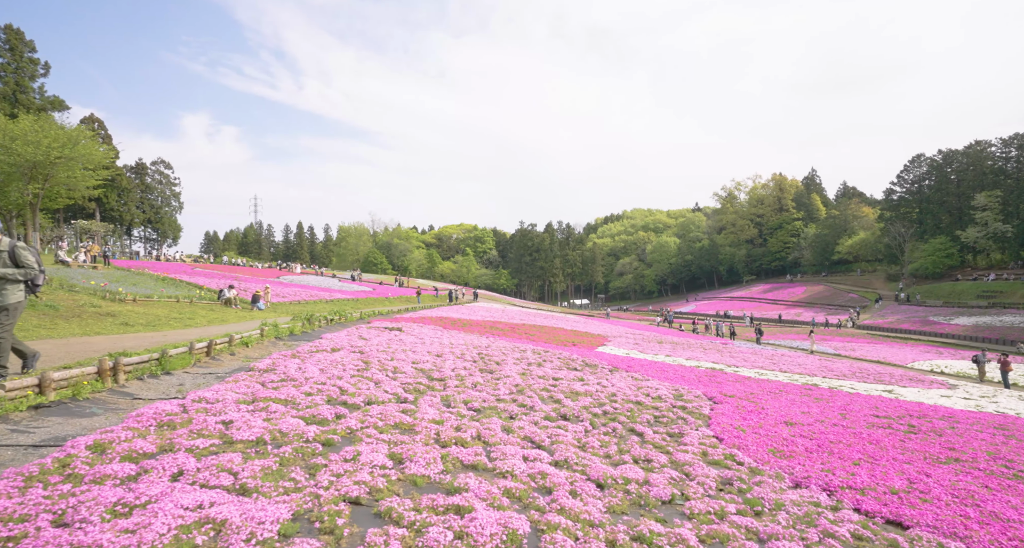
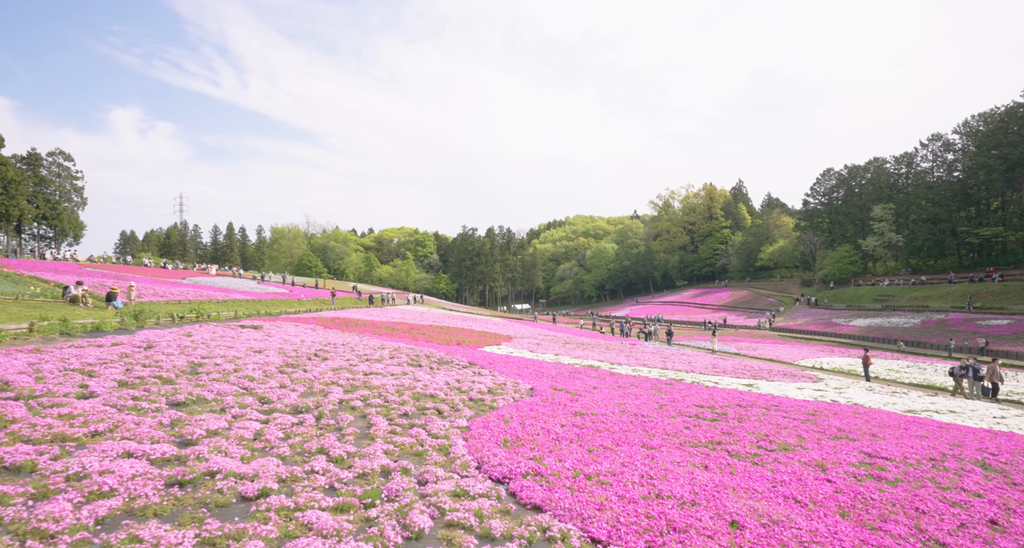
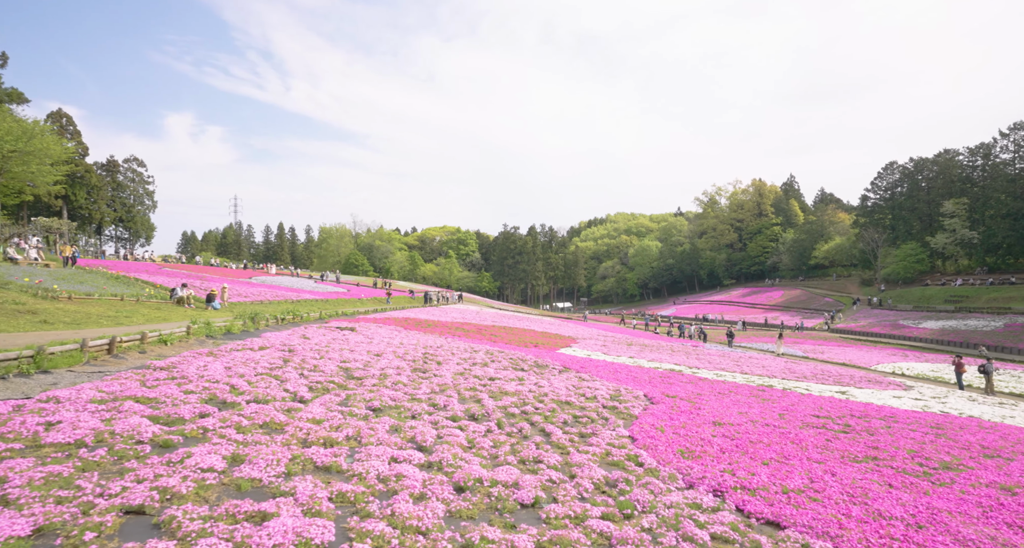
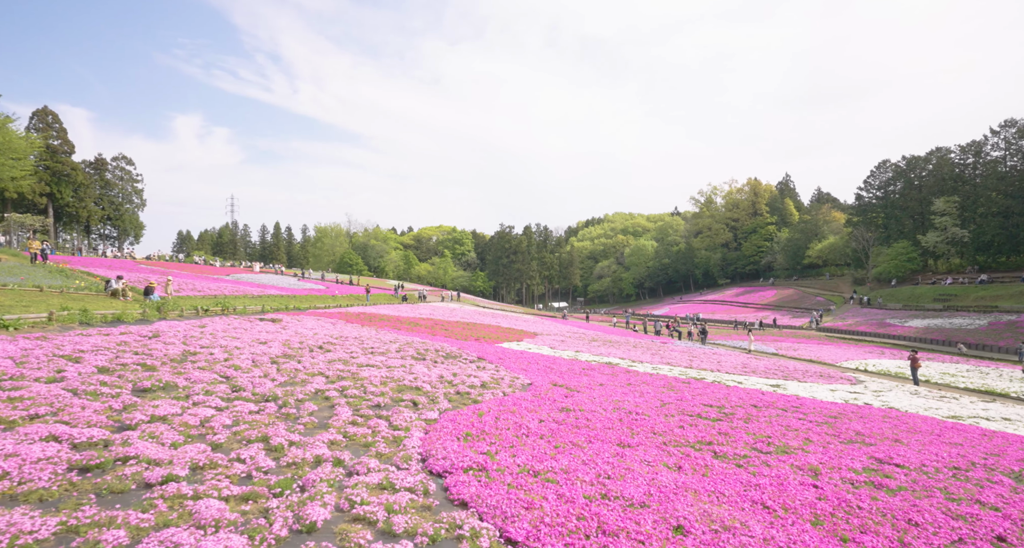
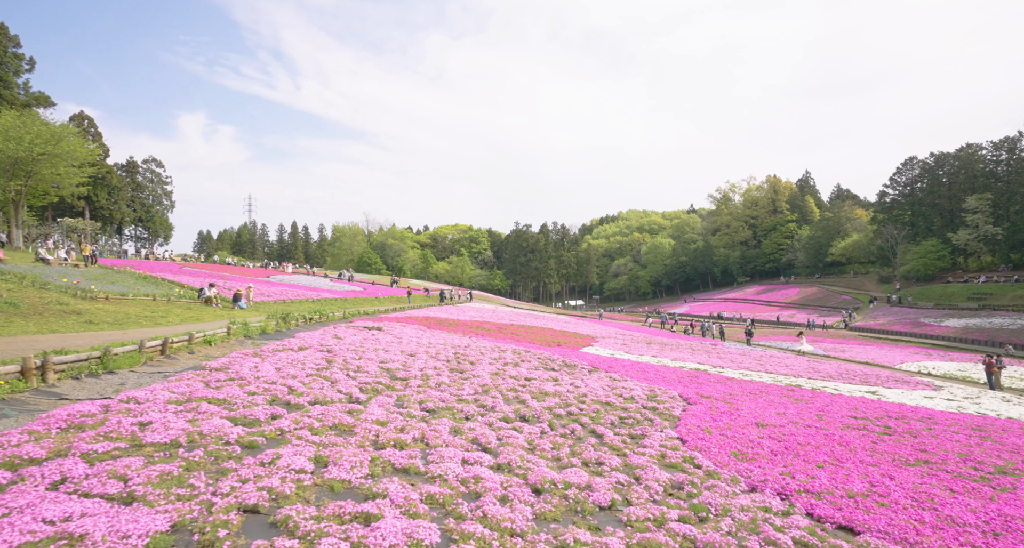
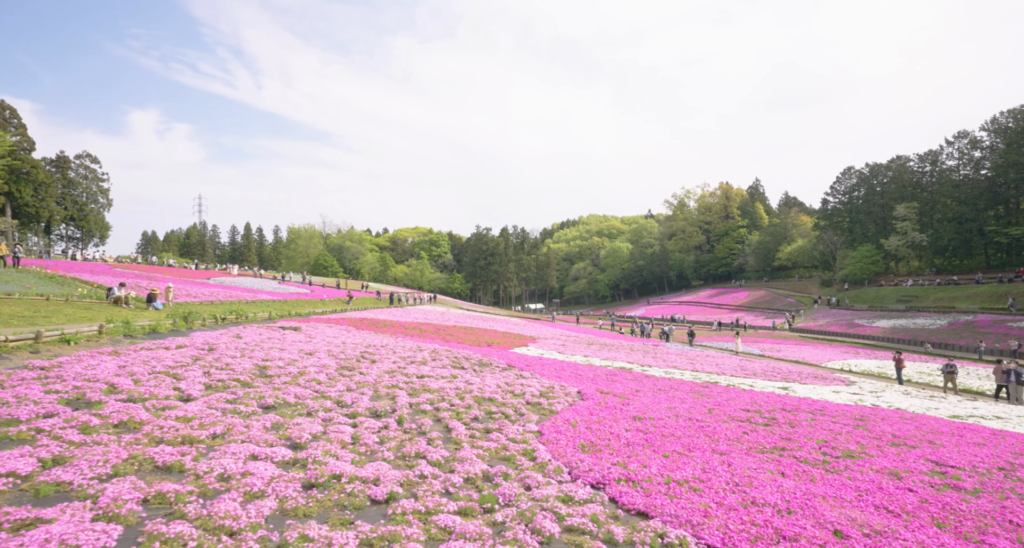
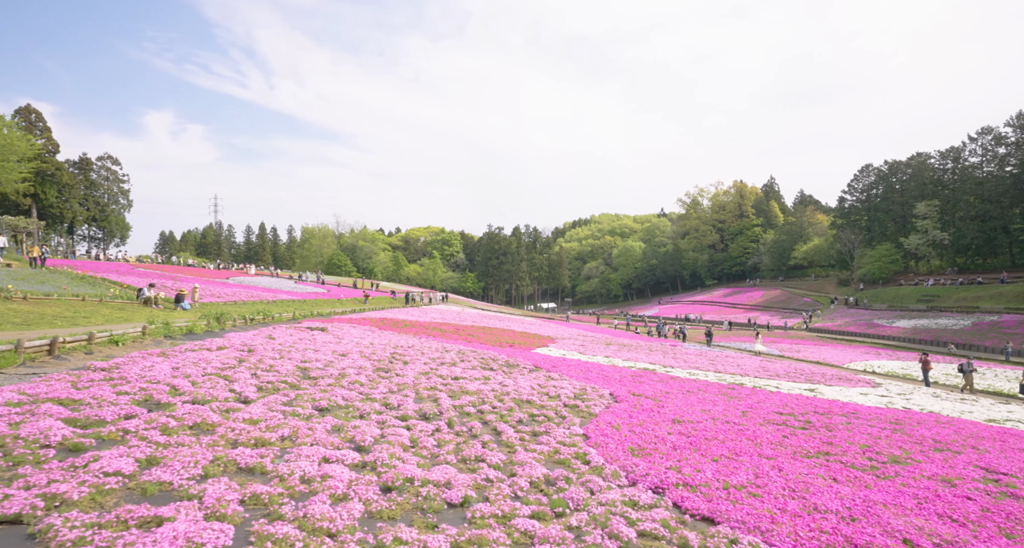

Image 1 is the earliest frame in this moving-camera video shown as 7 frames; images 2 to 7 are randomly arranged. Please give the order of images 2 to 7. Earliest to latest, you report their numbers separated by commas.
5, 3, 7, 6, 2, 4
